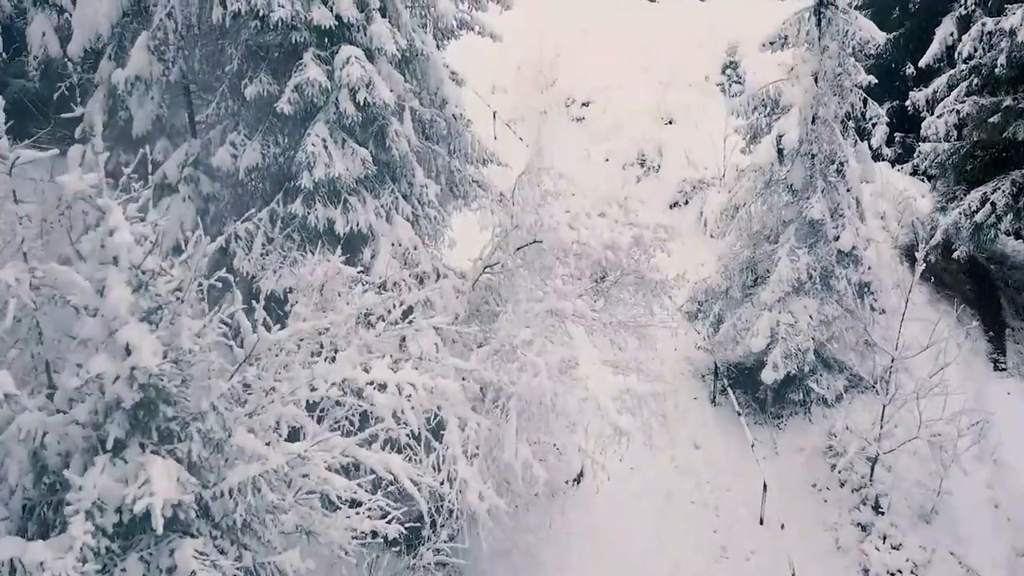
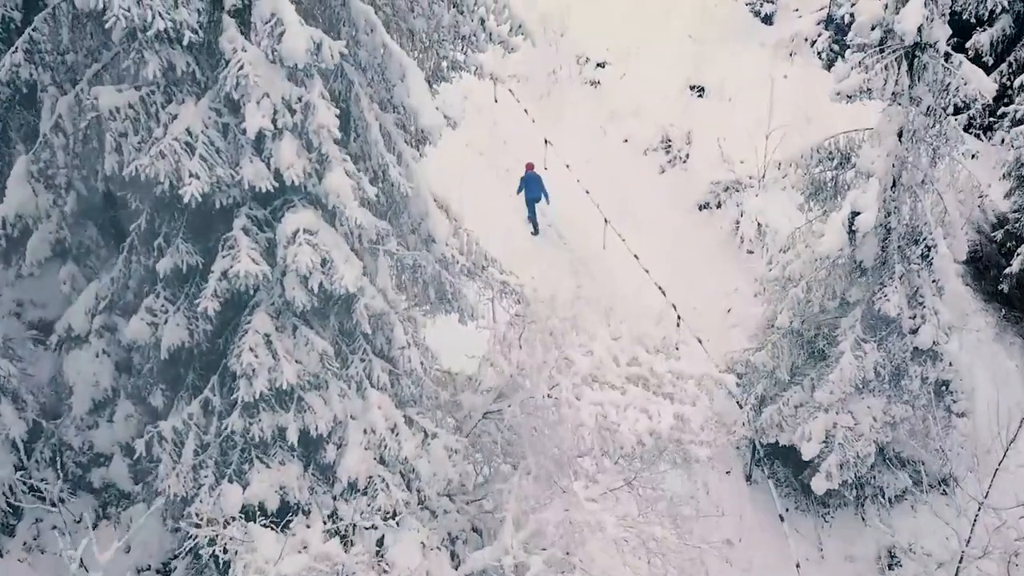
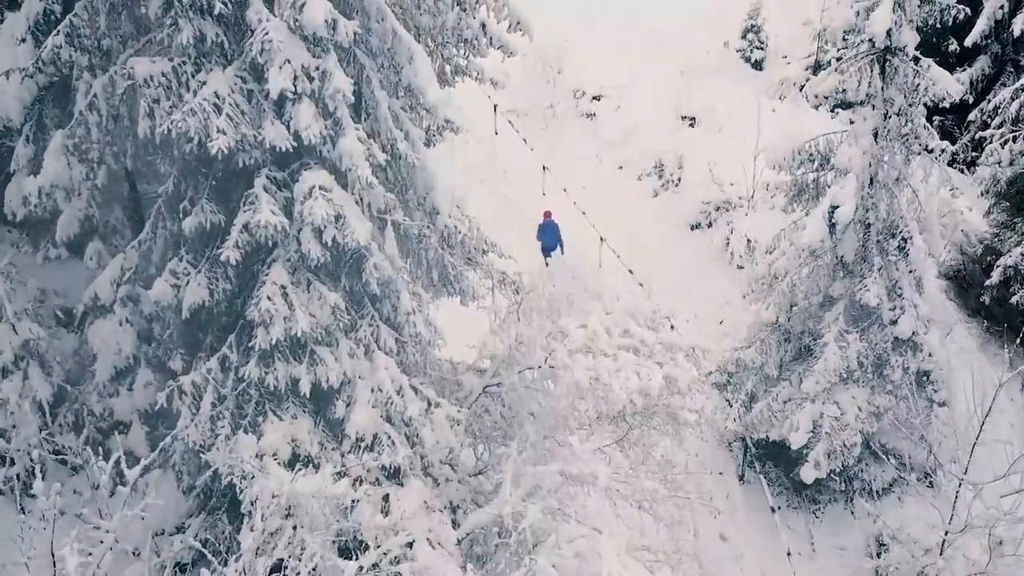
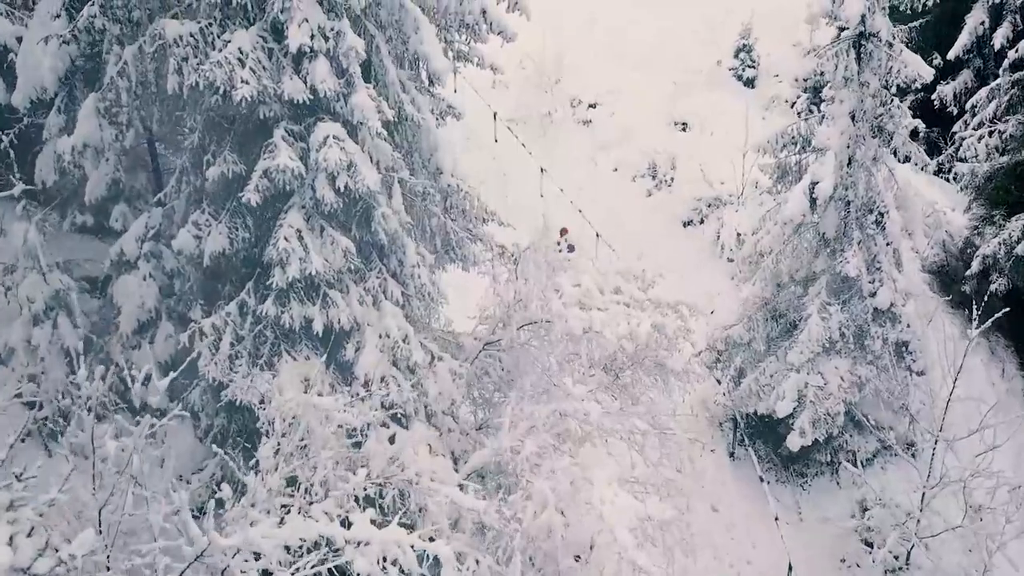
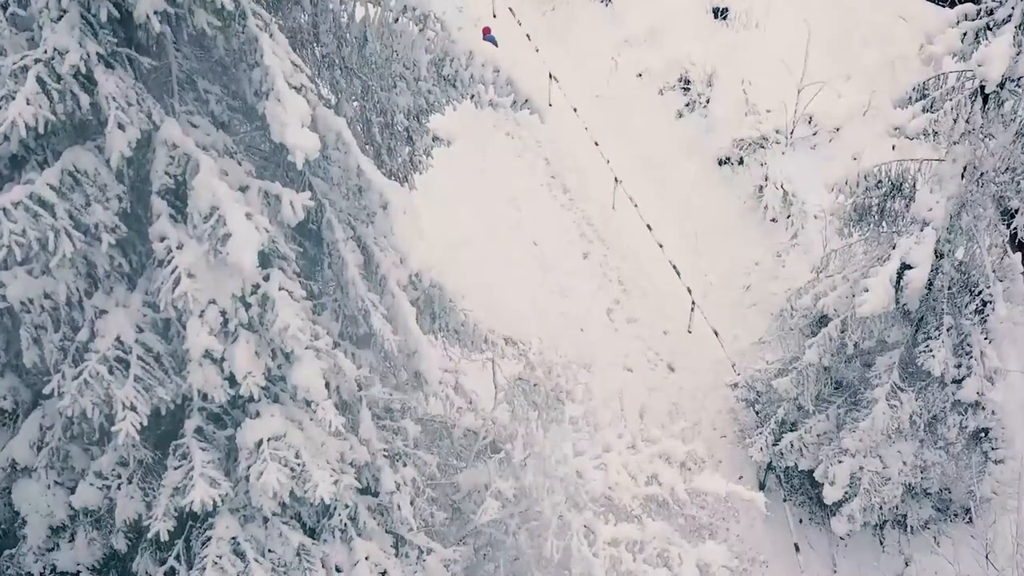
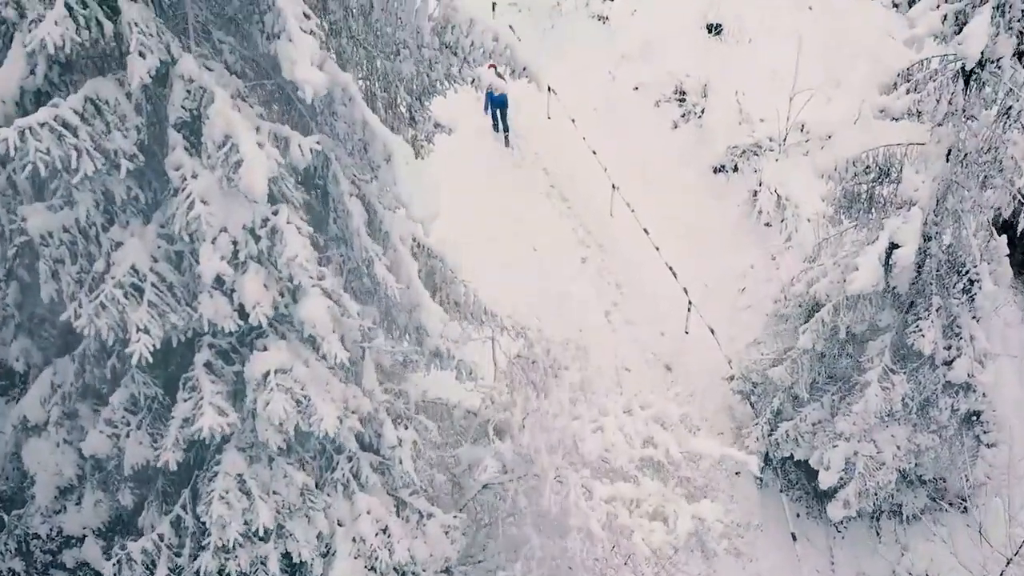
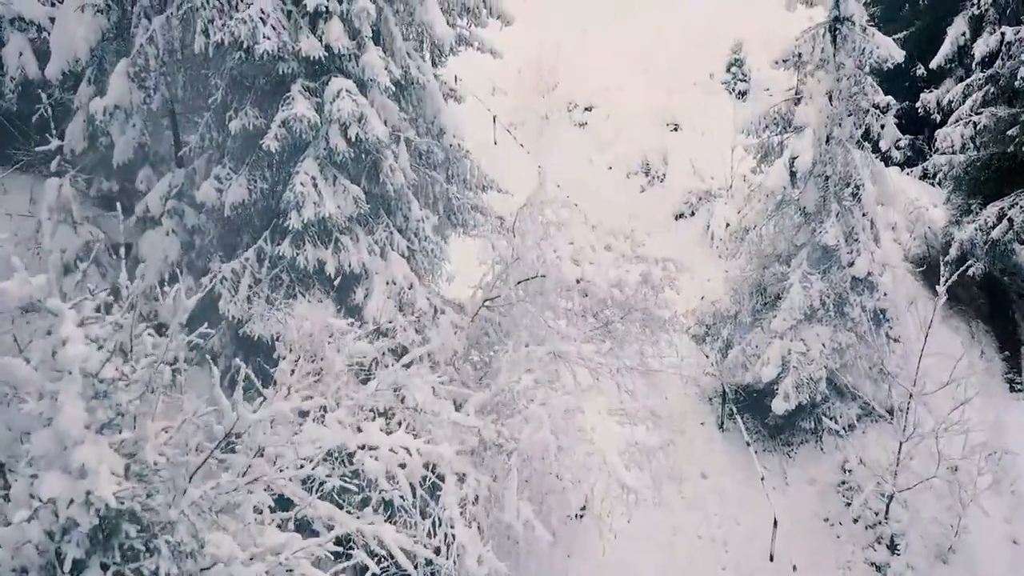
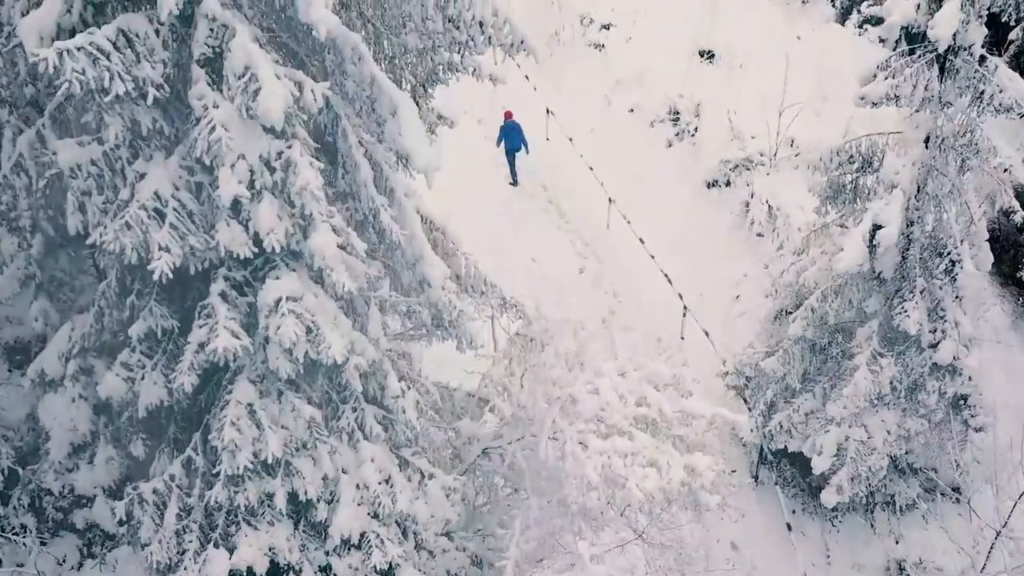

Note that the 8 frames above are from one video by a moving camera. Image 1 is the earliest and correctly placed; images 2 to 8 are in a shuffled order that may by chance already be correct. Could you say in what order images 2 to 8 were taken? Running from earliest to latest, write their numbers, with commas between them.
7, 4, 3, 2, 8, 6, 5
